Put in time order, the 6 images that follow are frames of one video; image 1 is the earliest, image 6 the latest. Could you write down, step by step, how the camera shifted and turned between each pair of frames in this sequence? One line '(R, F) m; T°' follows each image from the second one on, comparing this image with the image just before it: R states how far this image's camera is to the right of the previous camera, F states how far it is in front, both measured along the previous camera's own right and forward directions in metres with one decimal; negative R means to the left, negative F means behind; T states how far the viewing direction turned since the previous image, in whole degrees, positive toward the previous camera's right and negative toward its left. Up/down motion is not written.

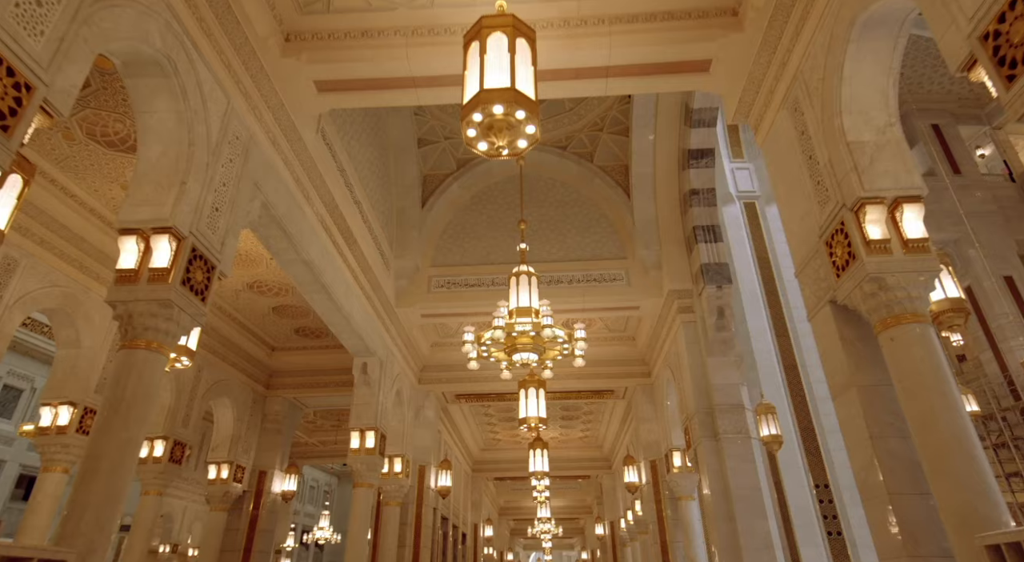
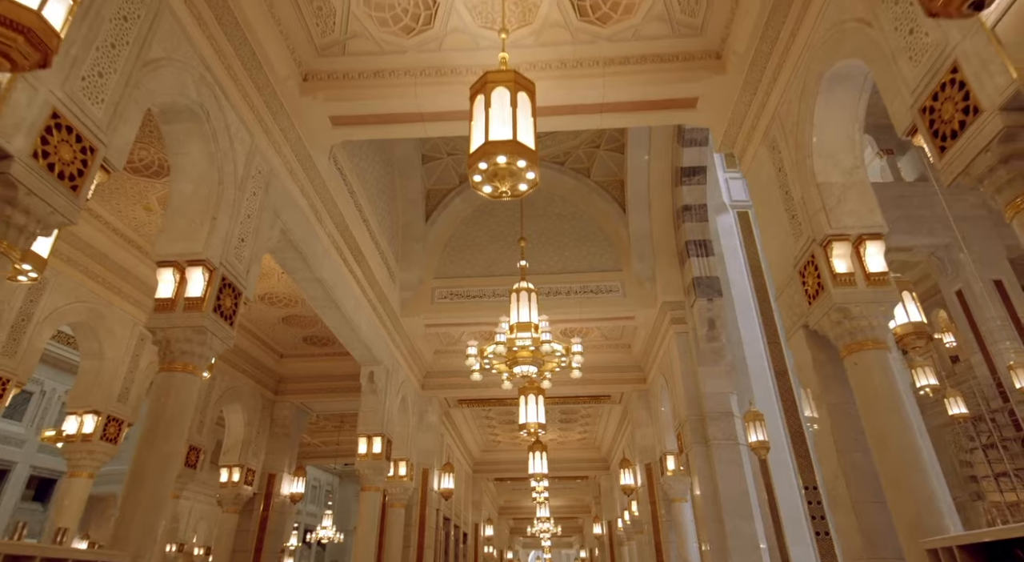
(0.0, -0.4) m; 0°
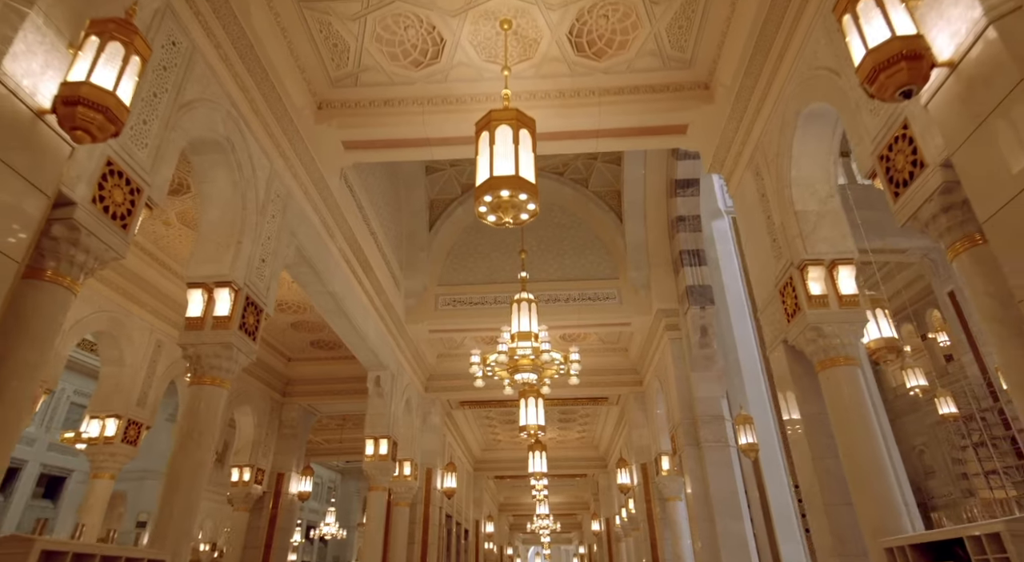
(0.0, -0.4) m; 0°
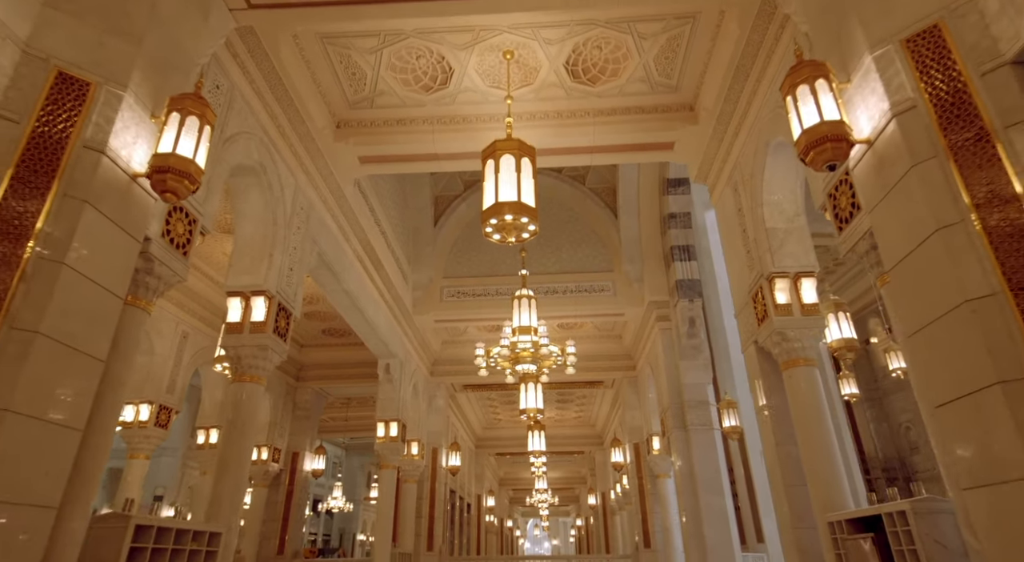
(0.0, -0.6) m; 0°
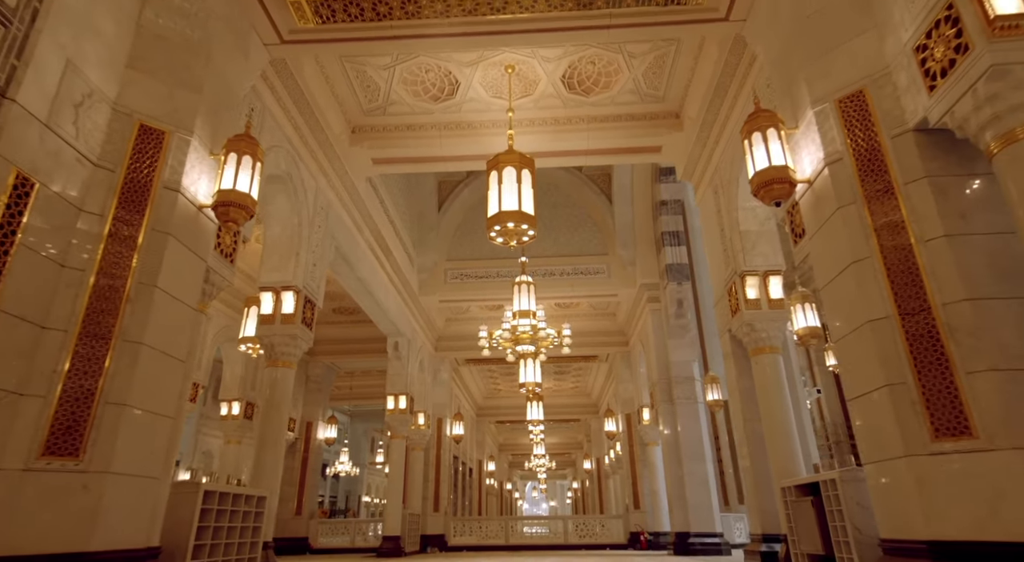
(0.0, -0.7) m; 0°
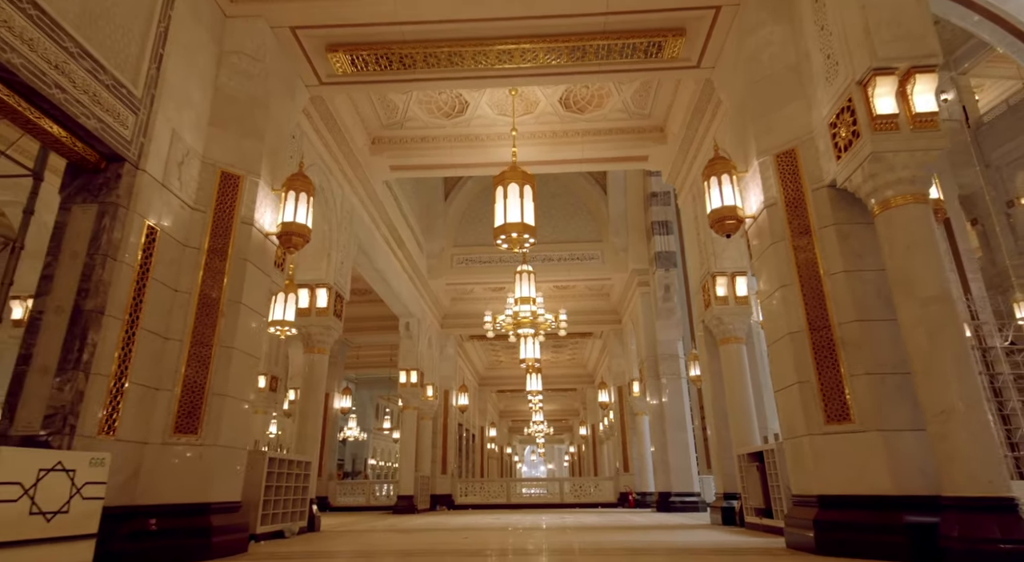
(0.0, -1.0) m; 0°
